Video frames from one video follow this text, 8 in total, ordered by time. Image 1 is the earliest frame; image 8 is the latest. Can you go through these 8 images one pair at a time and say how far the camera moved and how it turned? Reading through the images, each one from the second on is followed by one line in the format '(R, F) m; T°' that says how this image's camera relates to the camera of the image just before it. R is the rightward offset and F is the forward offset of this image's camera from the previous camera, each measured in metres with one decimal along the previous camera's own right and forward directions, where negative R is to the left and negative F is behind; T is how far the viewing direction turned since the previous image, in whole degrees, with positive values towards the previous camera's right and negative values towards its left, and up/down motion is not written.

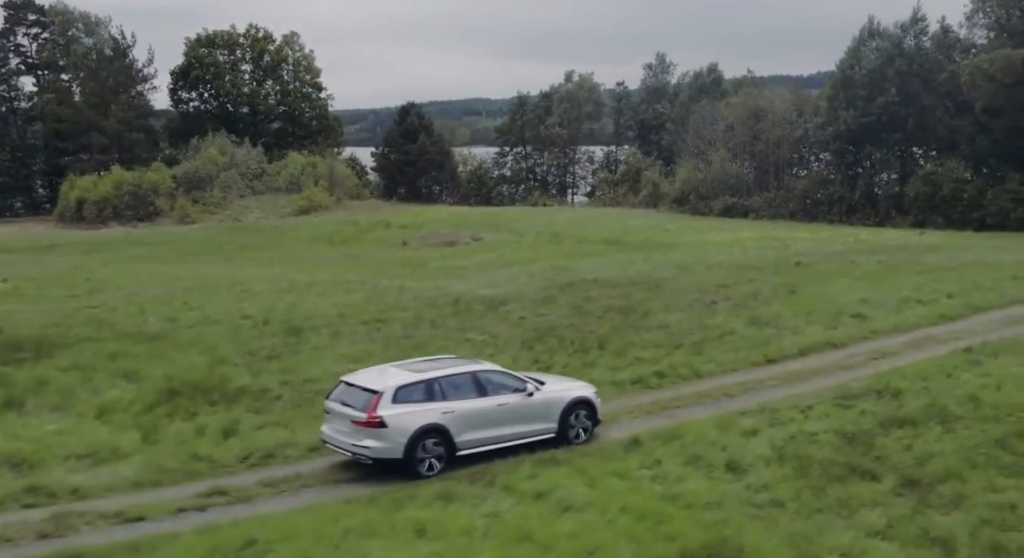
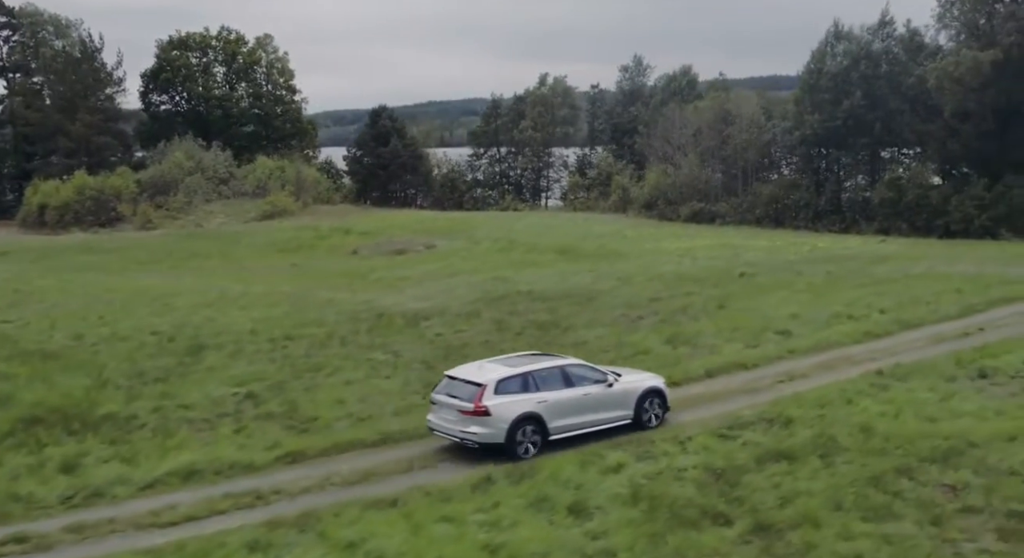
(+2.7, +0.8) m; 0°
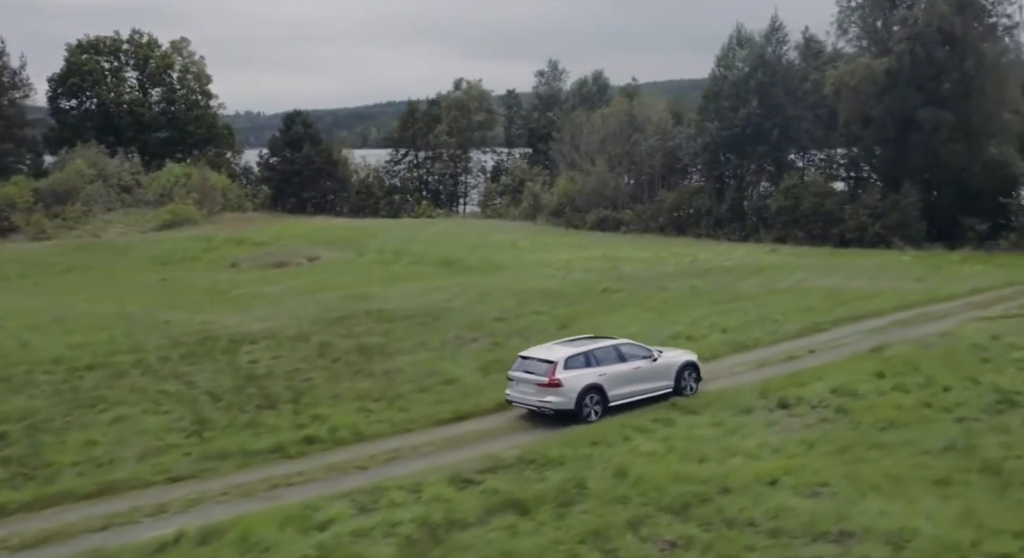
(+4.4, +1.1) m; +2°
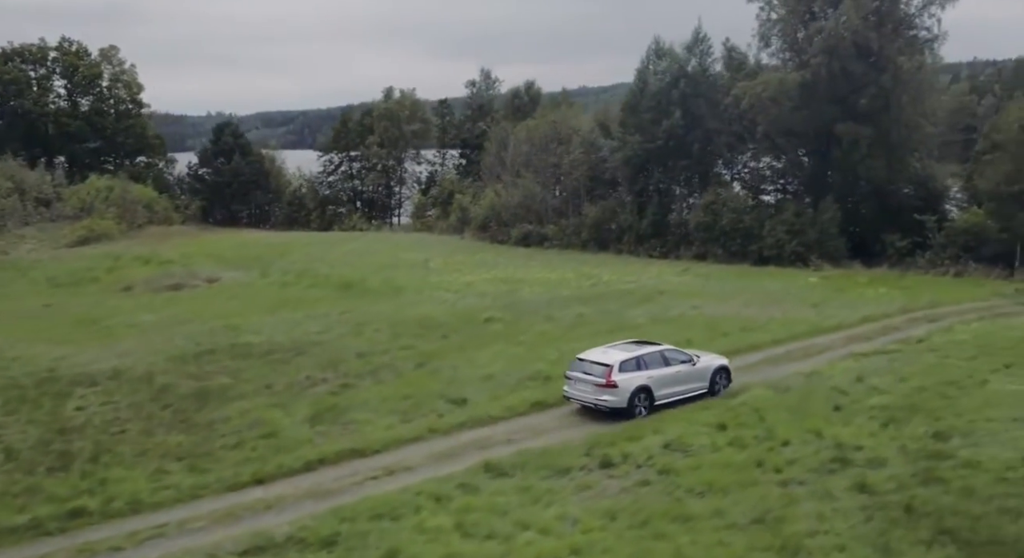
(+3.7, +1.3) m; +1°
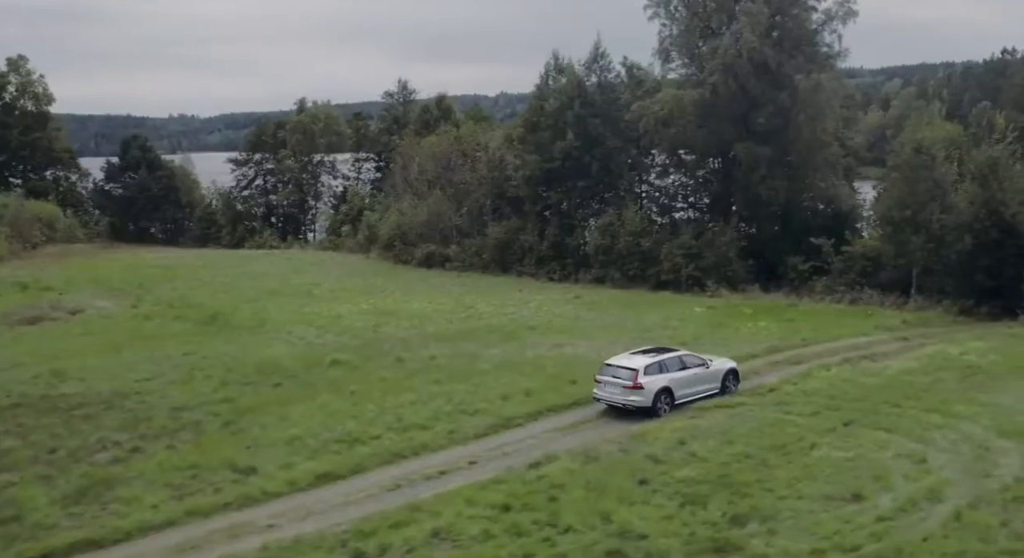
(+4.4, +1.8) m; +1°
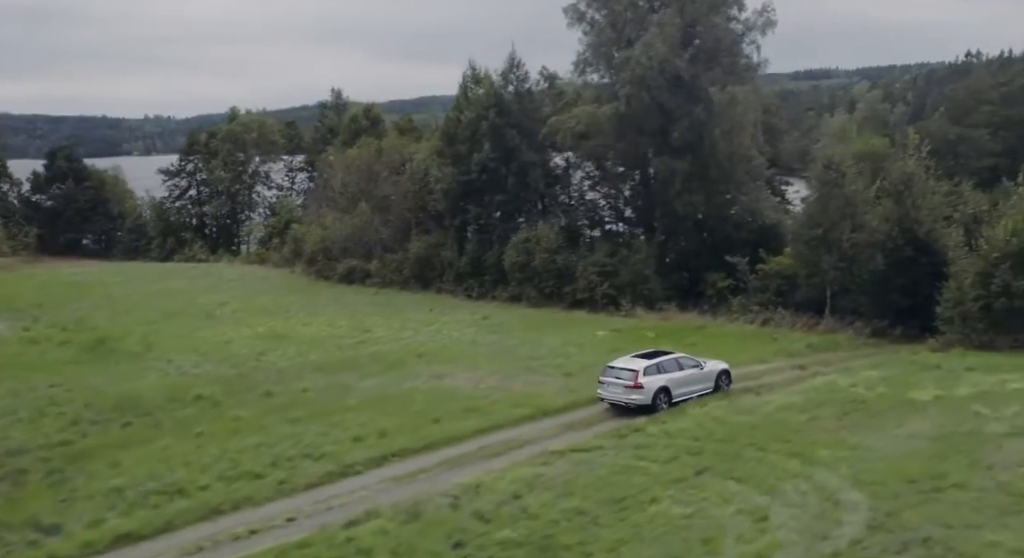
(+3.6, +1.3) m; +1°
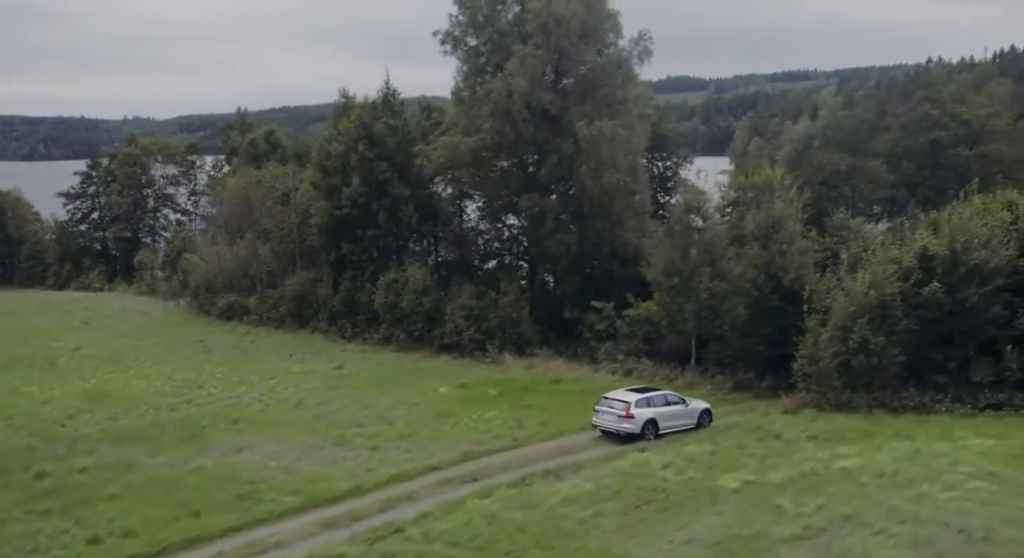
(+5.7, +2.0) m; 0°
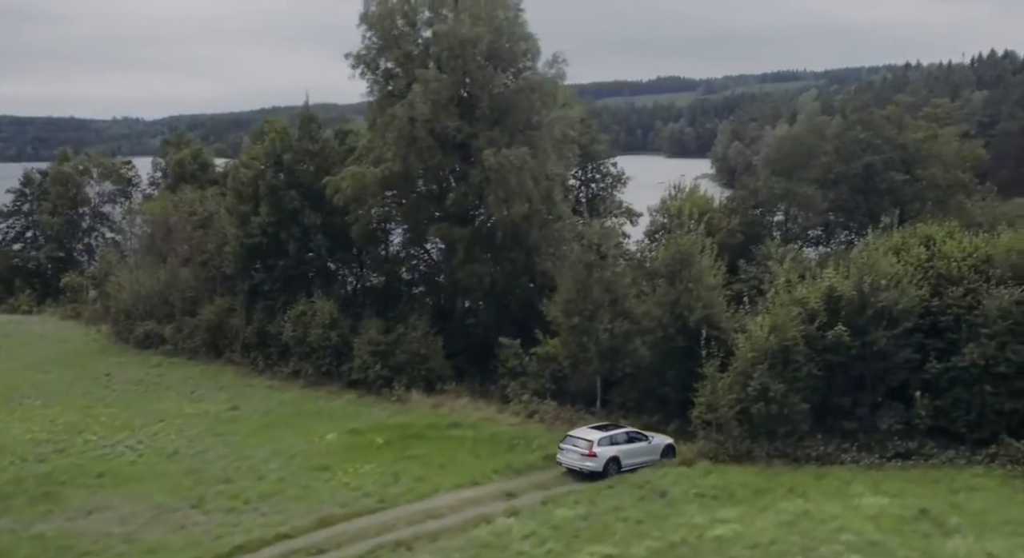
(+3.7, +1.4) m; 0°
